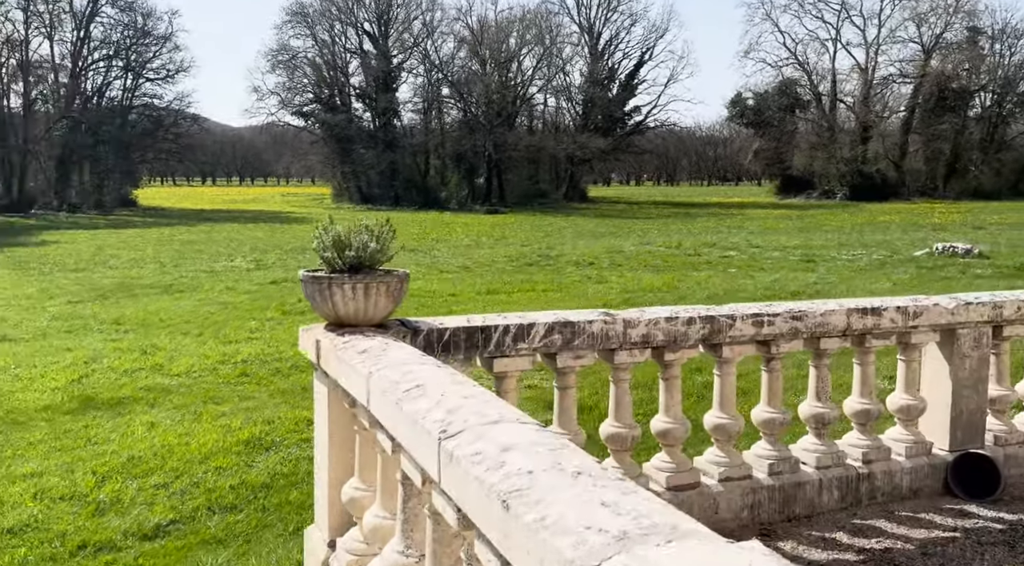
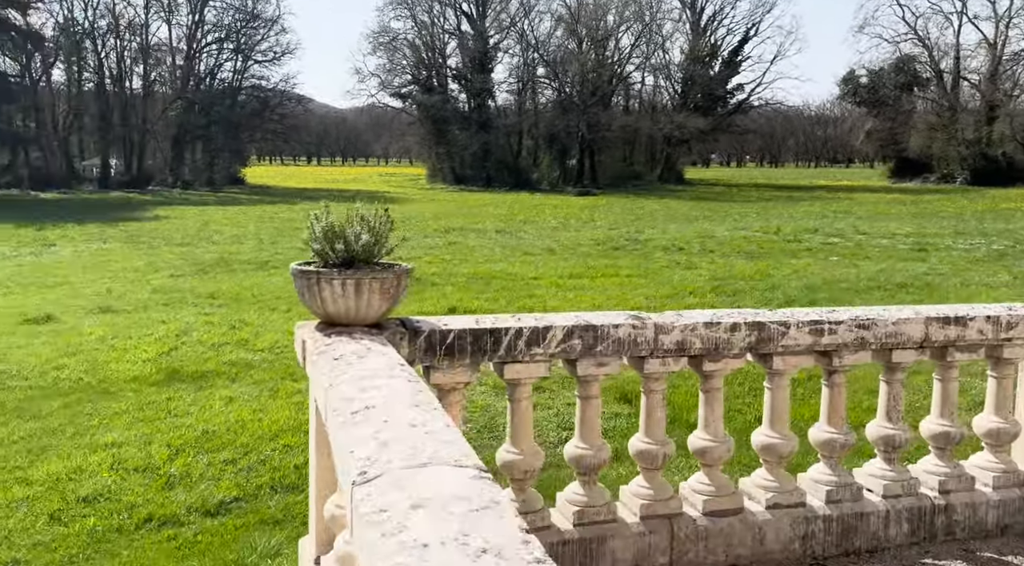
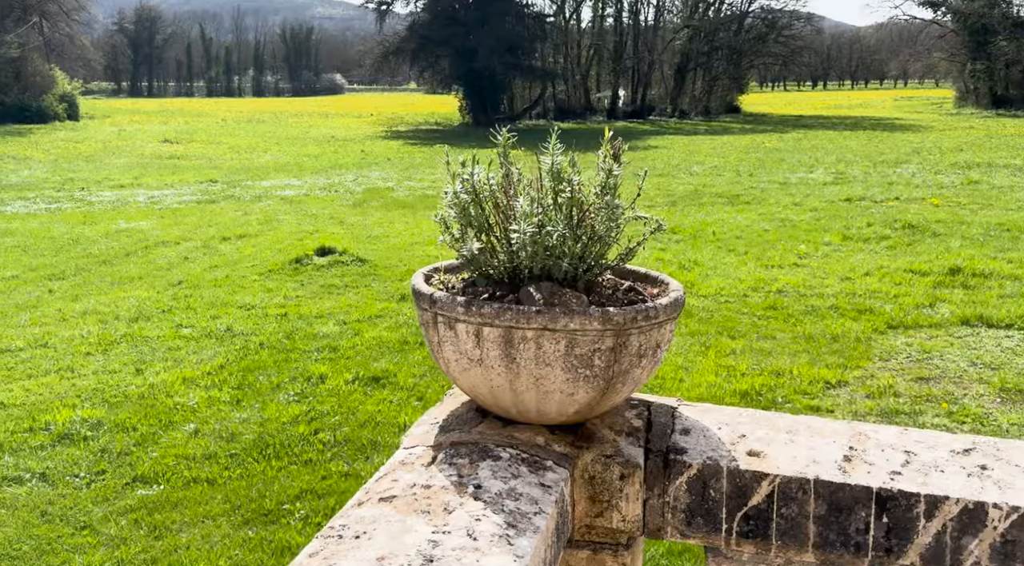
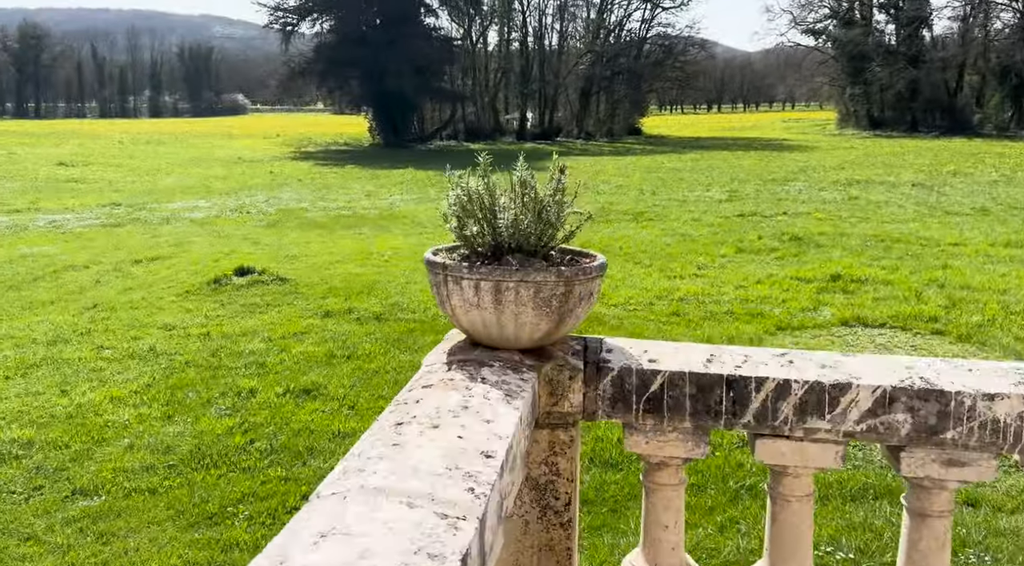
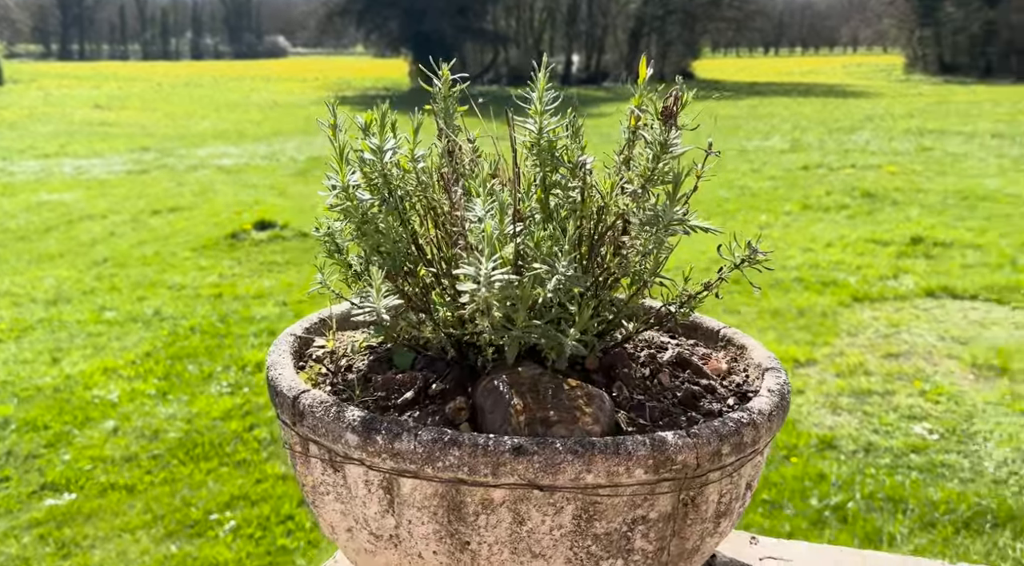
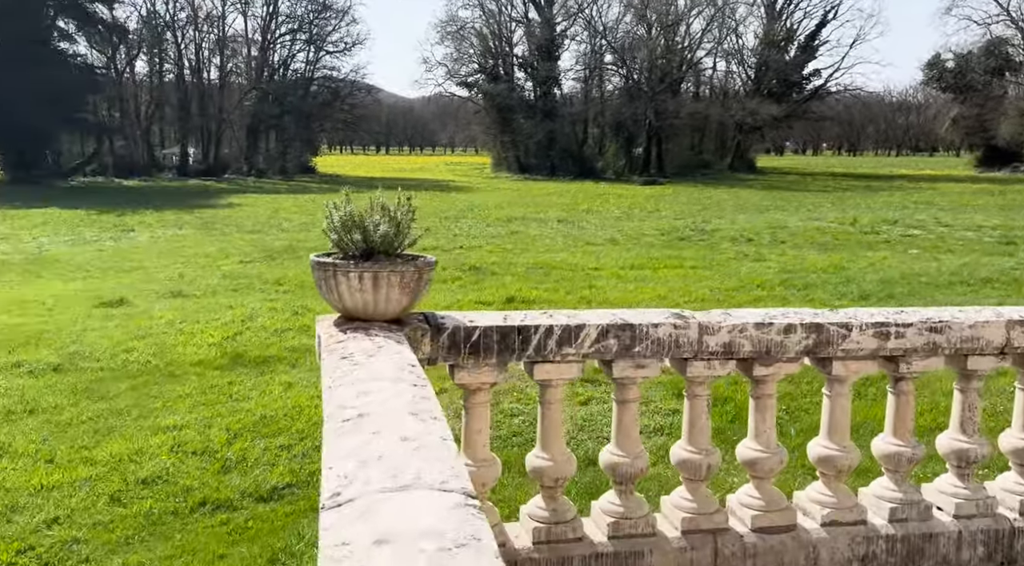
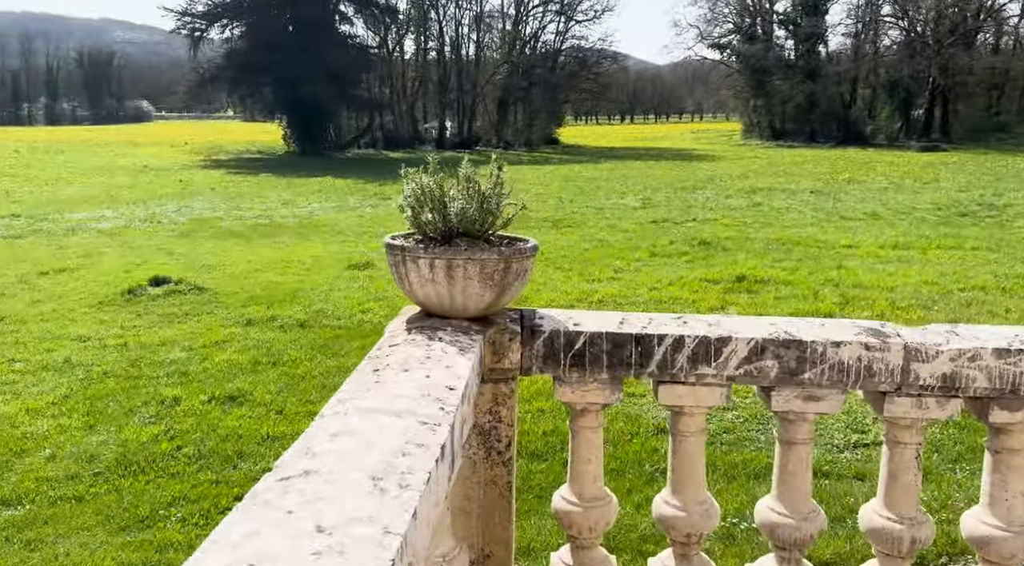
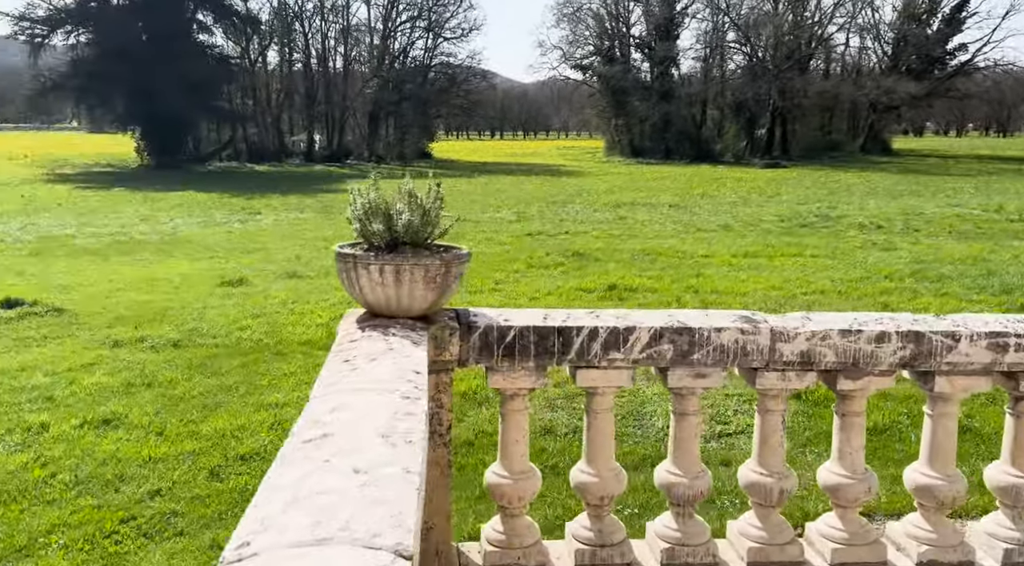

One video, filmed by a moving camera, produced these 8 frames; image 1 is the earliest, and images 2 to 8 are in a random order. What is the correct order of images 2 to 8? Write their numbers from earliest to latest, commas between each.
2, 6, 8, 7, 4, 3, 5
